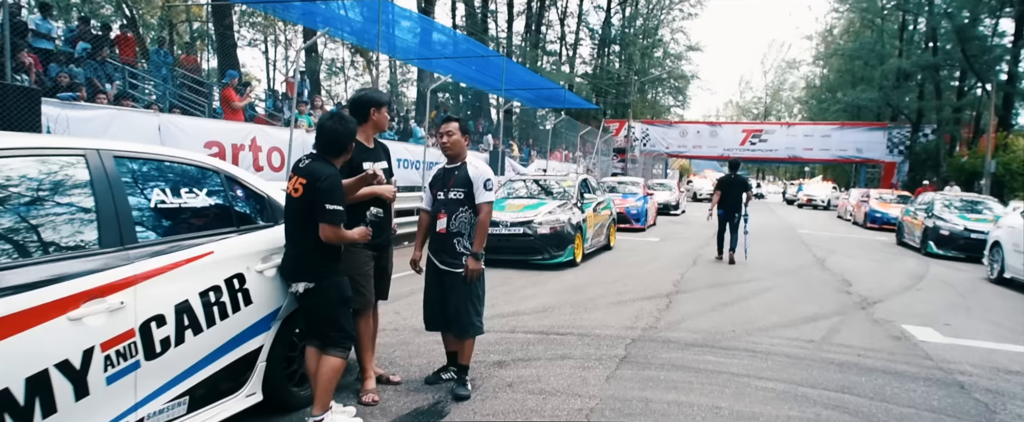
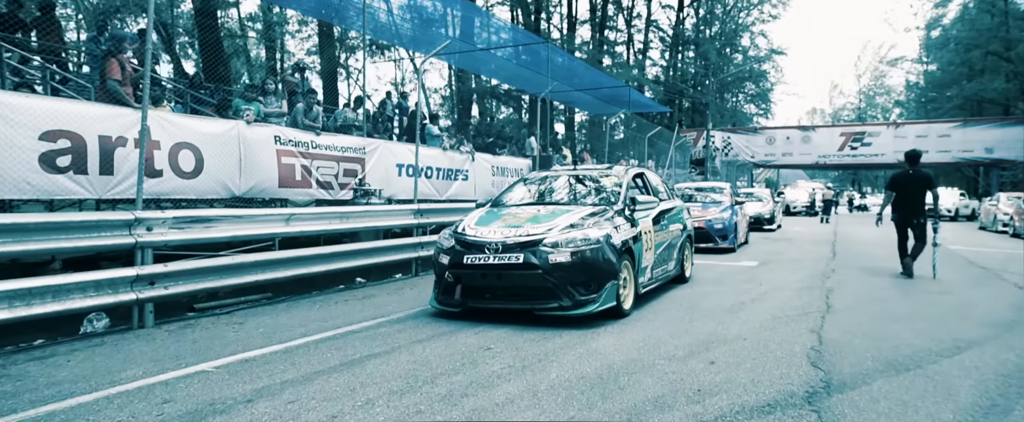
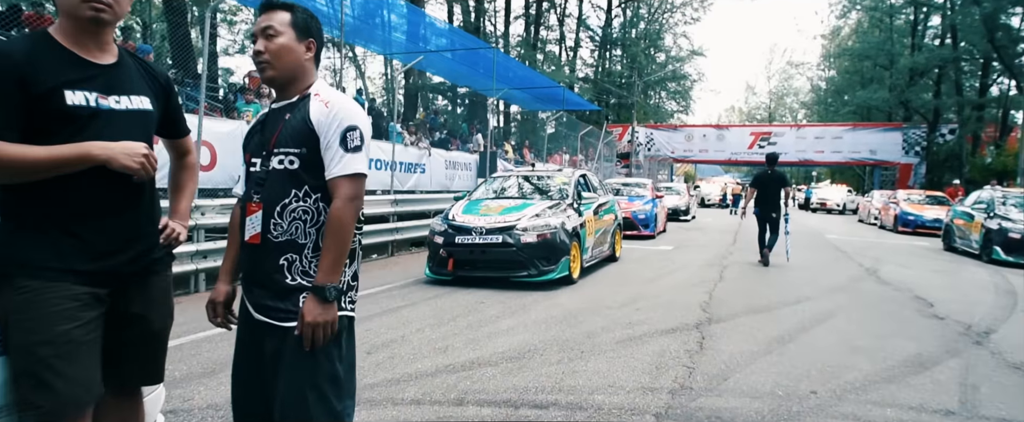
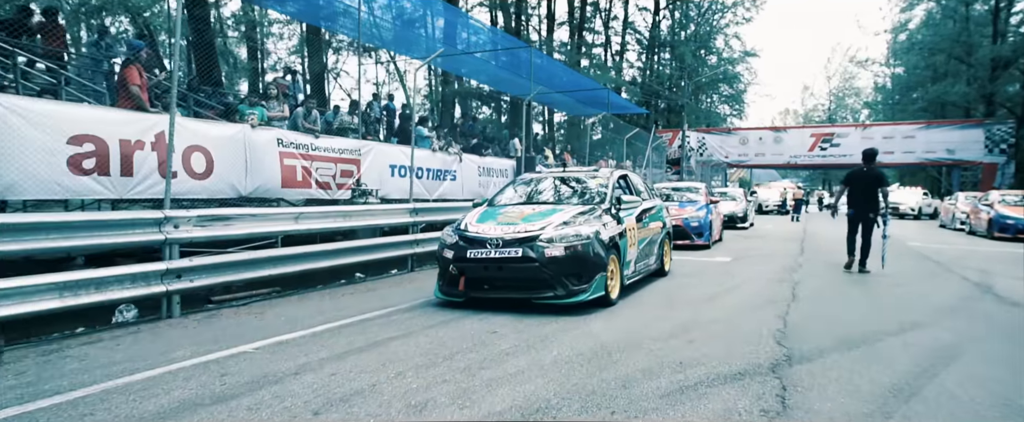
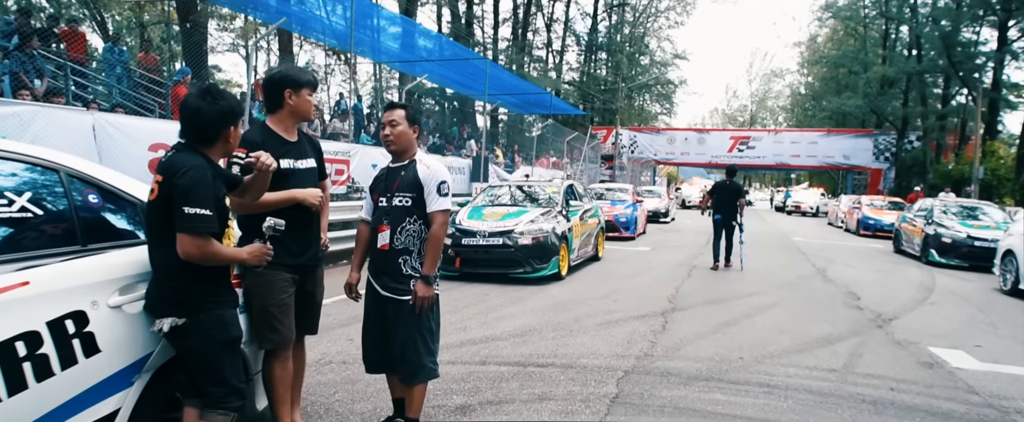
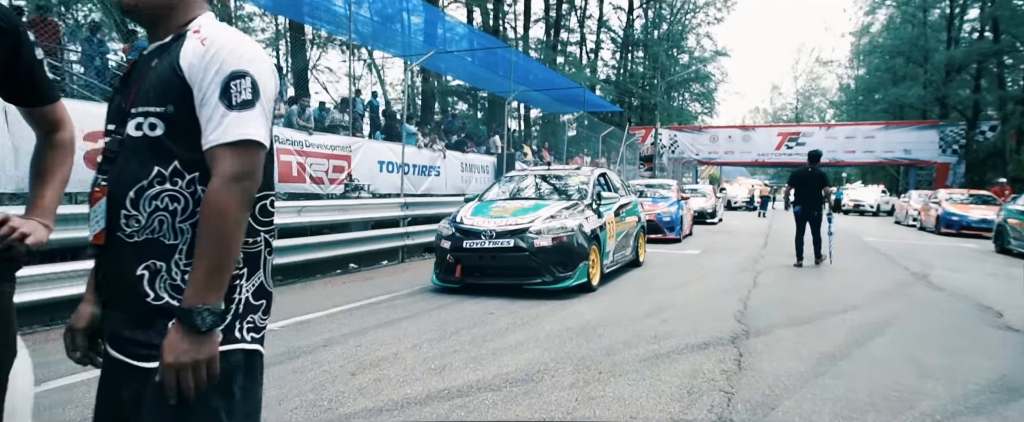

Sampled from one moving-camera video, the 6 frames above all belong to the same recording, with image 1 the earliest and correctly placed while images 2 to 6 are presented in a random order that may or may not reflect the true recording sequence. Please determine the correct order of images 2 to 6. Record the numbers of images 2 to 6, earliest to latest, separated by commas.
5, 3, 6, 4, 2
